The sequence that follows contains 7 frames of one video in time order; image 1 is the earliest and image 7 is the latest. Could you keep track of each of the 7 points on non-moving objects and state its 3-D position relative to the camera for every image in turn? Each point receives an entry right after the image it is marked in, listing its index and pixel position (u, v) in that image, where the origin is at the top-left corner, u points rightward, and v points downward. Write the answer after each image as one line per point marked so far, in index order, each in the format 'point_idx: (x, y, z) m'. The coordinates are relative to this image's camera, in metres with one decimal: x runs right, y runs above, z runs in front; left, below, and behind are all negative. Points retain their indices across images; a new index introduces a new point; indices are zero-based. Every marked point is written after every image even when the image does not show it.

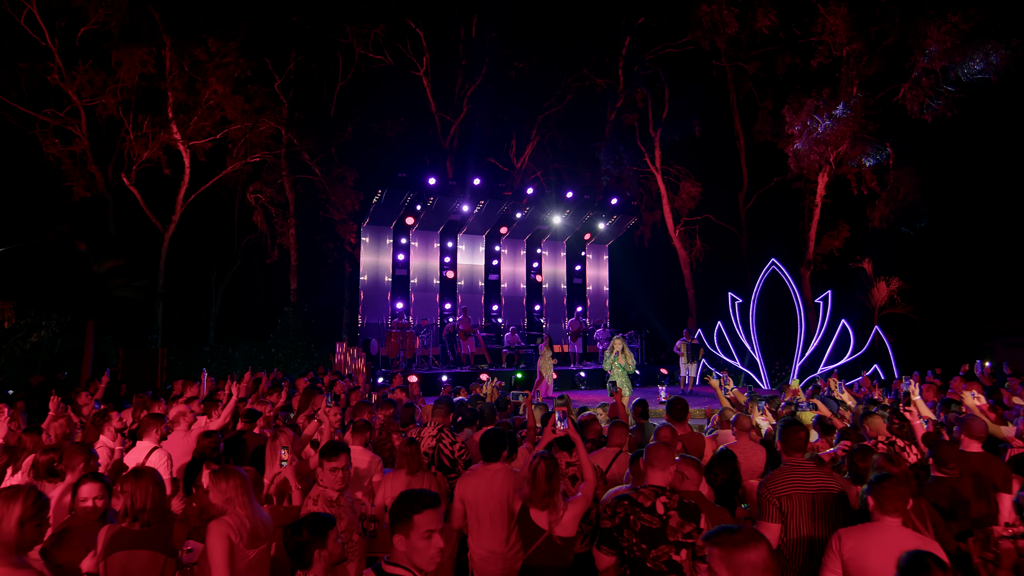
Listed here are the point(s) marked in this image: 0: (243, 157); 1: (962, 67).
0: (-8.1, +3.9, +18.9) m
1: (+10.3, +5.0, +14.0) m
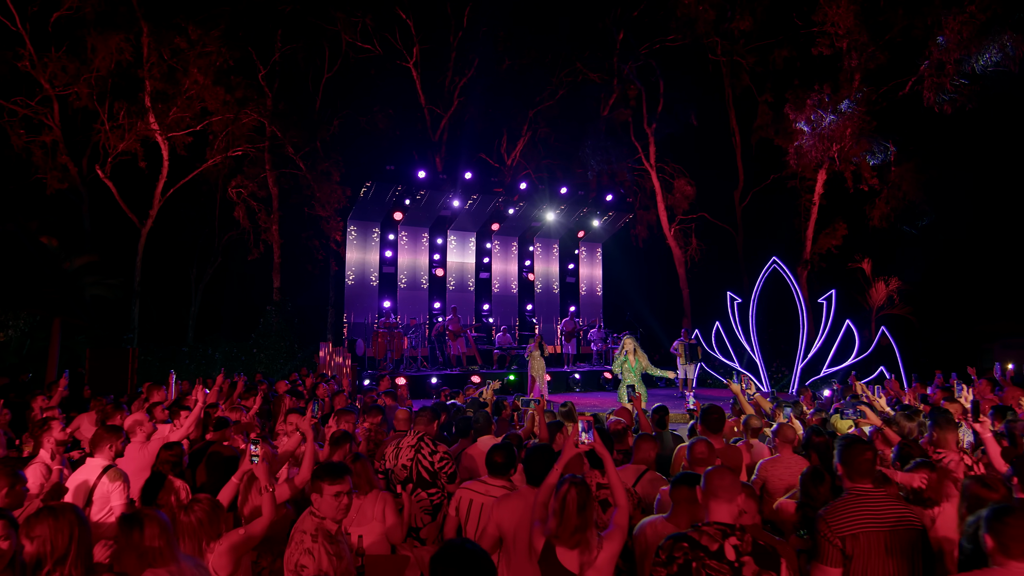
0: (-8.3, +3.9, +18.1) m
1: (+10.2, +5.0, +13.6) m
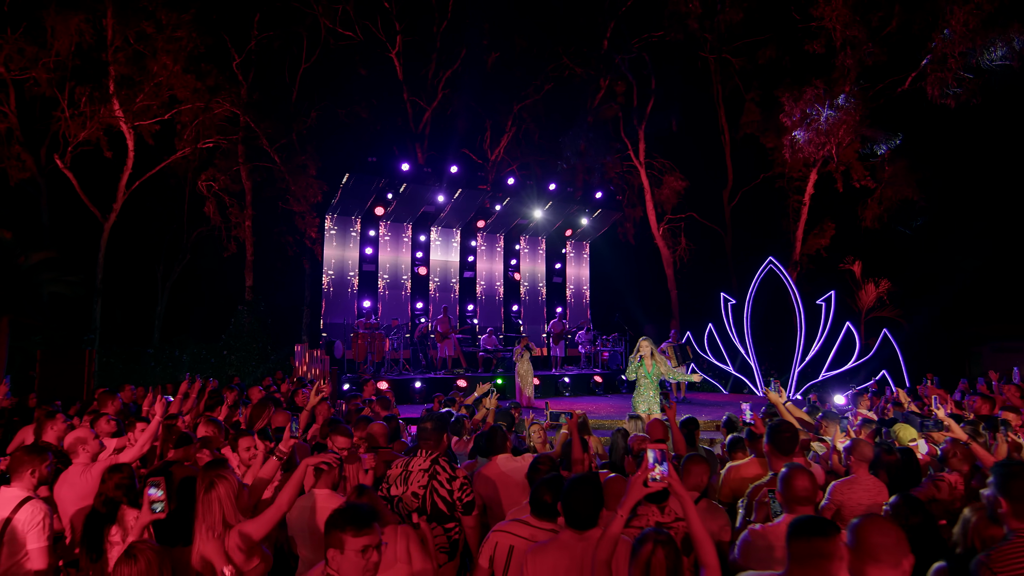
0: (-8.7, +4.0, +17.0) m
1: (+10.0, +5.0, +13.2) m
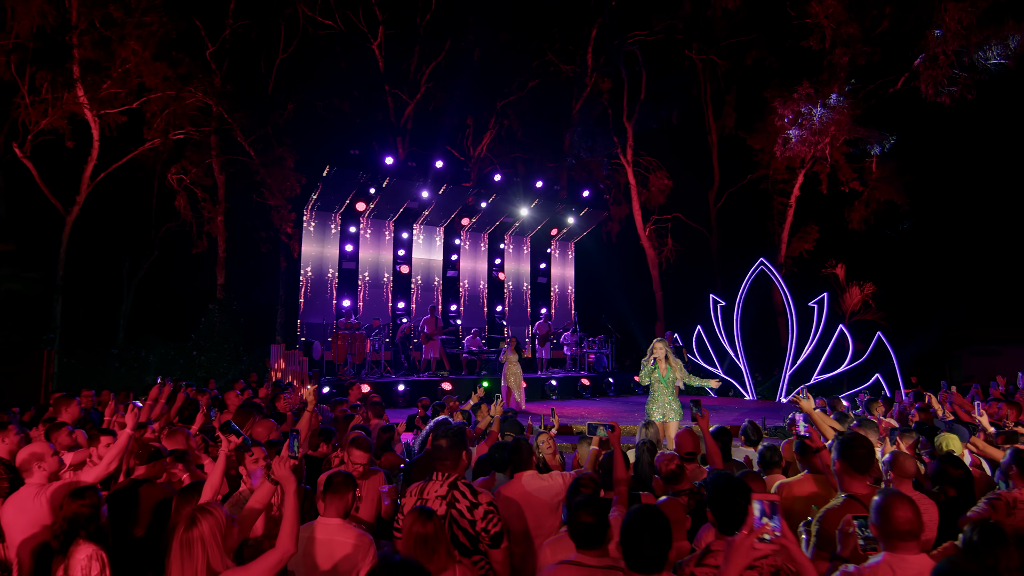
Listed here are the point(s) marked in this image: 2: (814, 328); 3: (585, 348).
0: (-9.0, +4.1, +16.1) m
1: (+9.8, +5.0, +13.2) m
2: (+7.1, -0.9, +14.7) m
3: (+2.2, -1.8, +18.7) m
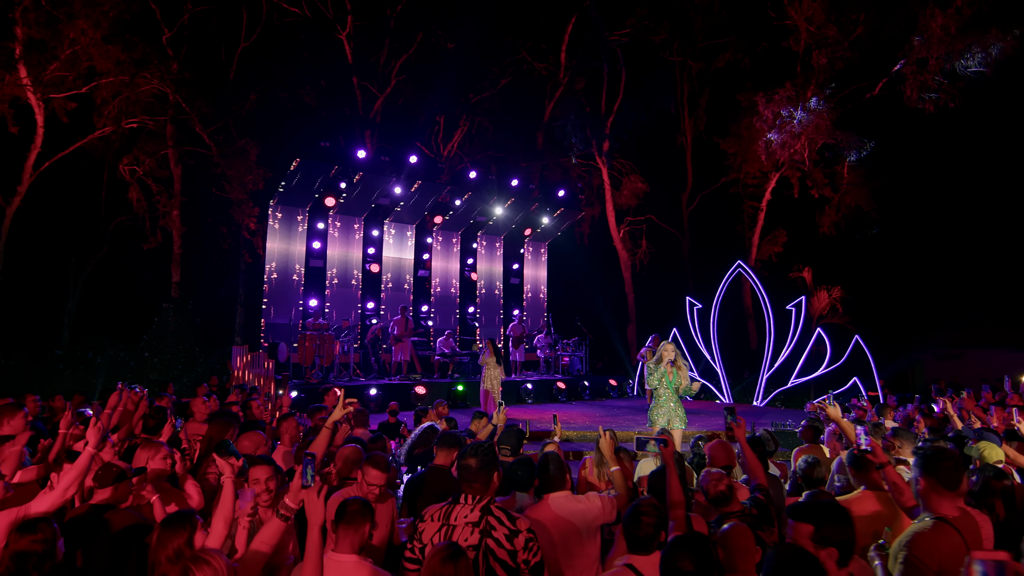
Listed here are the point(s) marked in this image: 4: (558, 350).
0: (-9.6, +4.1, +15.1) m
1: (+9.4, +4.9, +13.3) m
2: (+6.6, -1.0, +14.7) m
3: (+1.4, -1.8, +18.3) m
4: (+1.3, -1.8, +18.4) m
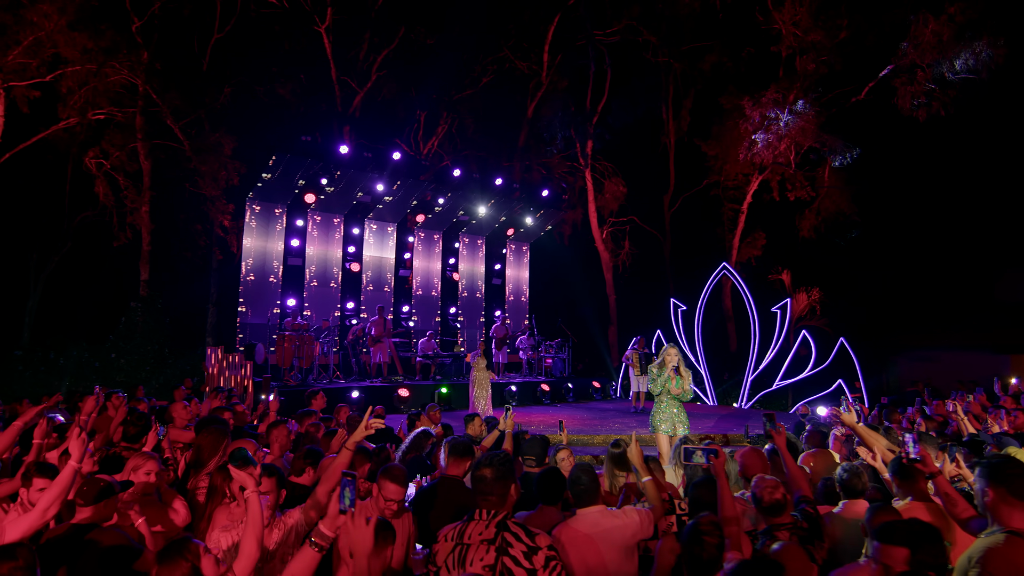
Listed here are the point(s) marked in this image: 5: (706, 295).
0: (-9.9, +4.2, +14.4) m
1: (+9.1, +4.8, +13.5) m
2: (+6.2, -1.1, +14.7) m
3: (+0.9, -1.8, +18.1) m
4: (+0.8, -1.8, +18.2) m
5: (+4.9, -0.2, +15.7) m
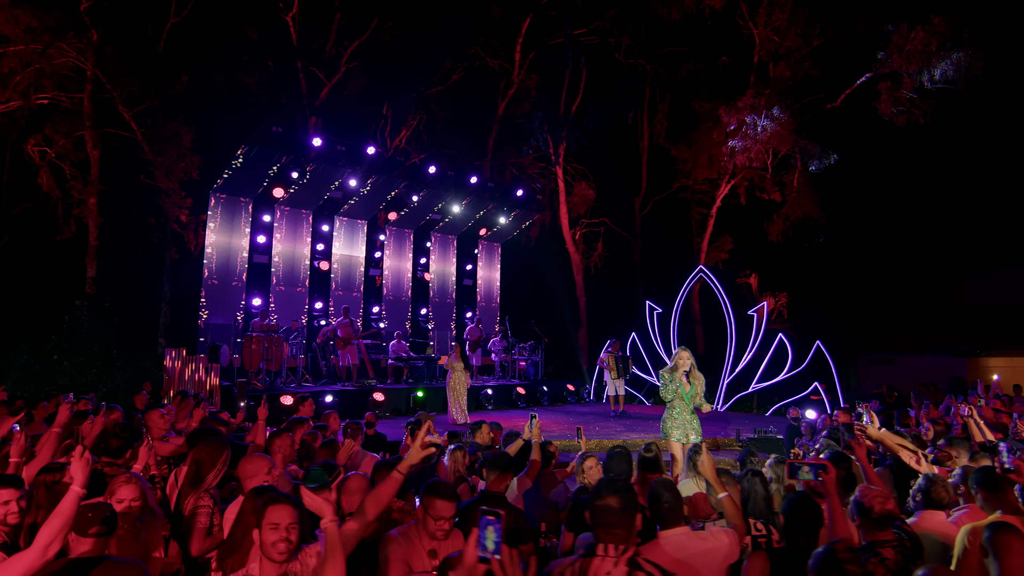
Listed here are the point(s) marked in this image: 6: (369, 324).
0: (-10.3, +4.3, +13.4) m
1: (+8.7, +4.7, +13.8) m
2: (+5.7, -1.1, +14.8) m
3: (+0.1, -1.9, +17.8) m
4: (0.0, -1.9, +17.8) m
5: (+4.3, -0.2, +15.7) m
6: (-4.7, -1.1, +19.5) m
